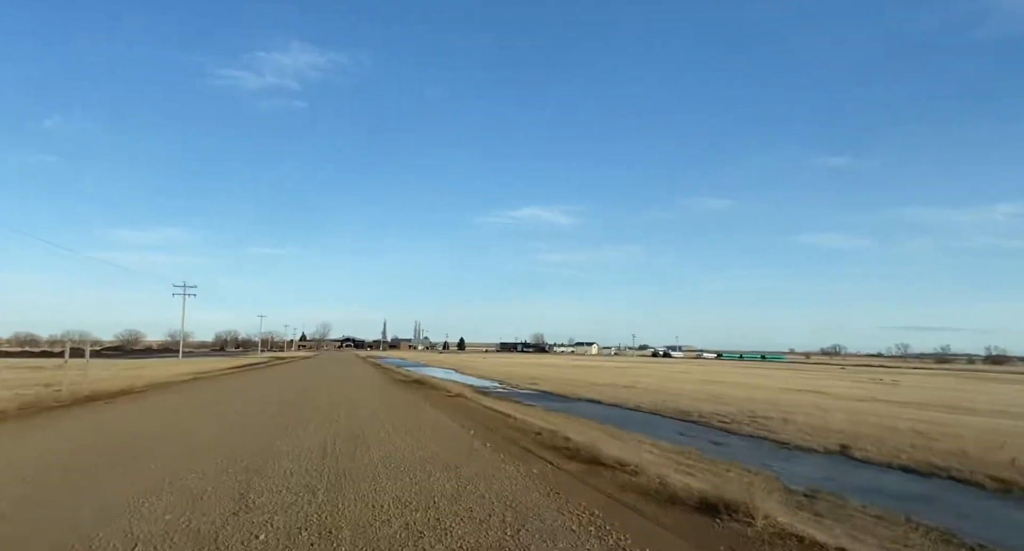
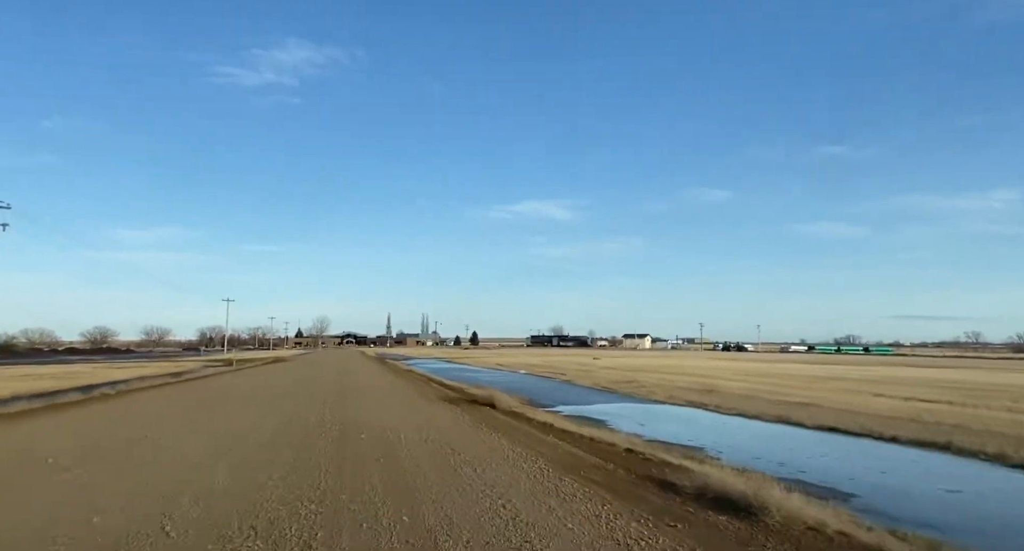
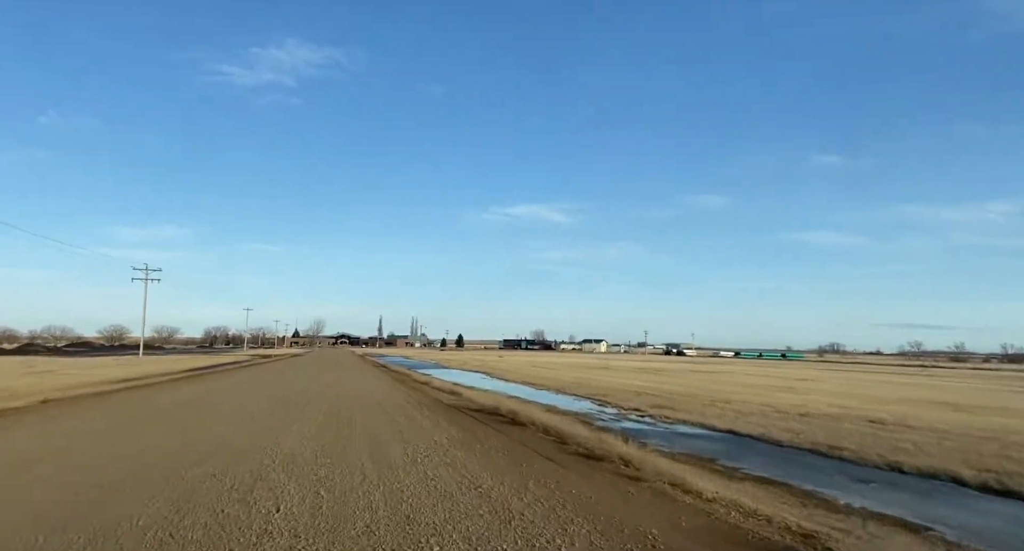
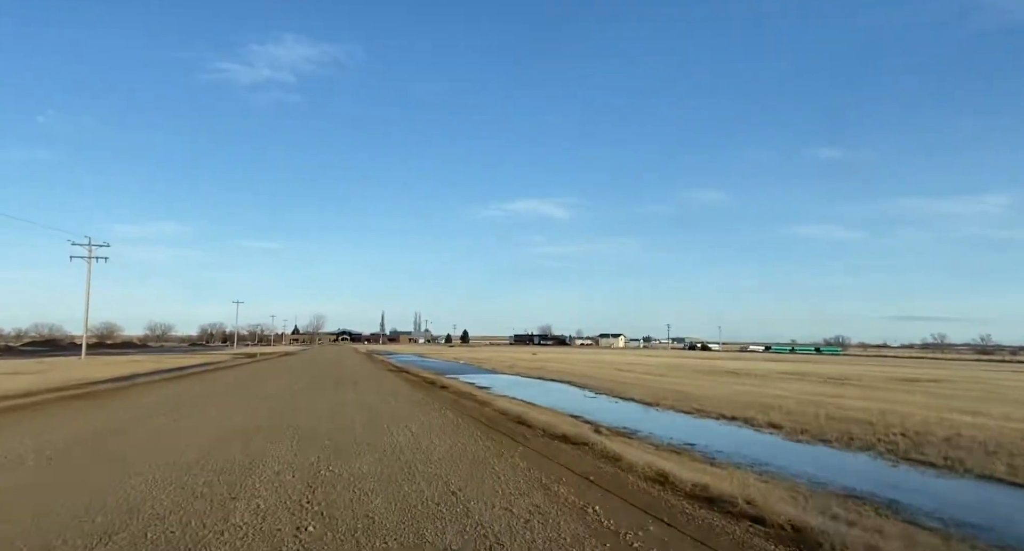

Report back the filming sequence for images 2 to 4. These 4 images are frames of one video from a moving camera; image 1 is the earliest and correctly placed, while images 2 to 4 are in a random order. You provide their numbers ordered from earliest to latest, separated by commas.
3, 4, 2
